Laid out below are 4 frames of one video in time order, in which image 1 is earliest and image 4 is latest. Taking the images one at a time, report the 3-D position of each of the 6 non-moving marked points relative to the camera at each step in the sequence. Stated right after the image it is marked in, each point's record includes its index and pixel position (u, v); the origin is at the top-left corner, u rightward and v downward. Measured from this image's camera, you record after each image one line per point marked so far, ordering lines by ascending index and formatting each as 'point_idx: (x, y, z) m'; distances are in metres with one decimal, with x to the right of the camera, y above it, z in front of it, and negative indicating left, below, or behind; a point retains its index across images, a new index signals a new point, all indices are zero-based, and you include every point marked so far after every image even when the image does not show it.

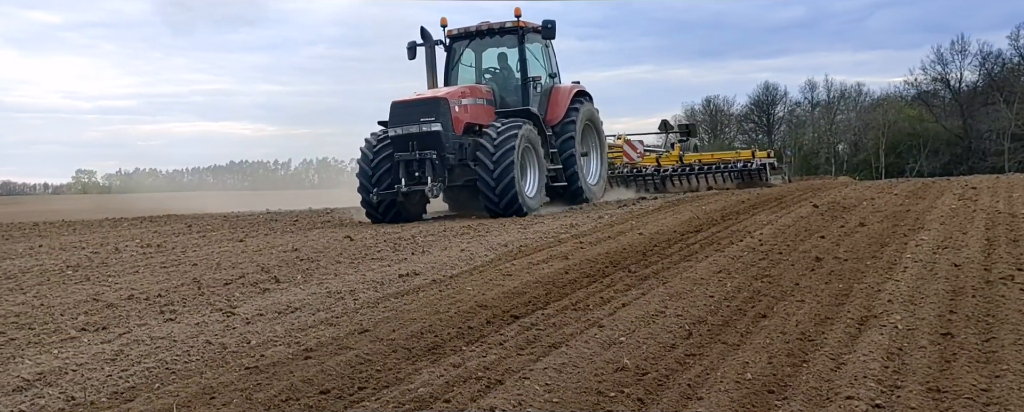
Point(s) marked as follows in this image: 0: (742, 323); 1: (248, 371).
0: (+1.2, -0.6, +4.7) m
1: (-1.2, -0.7, +4.1) m
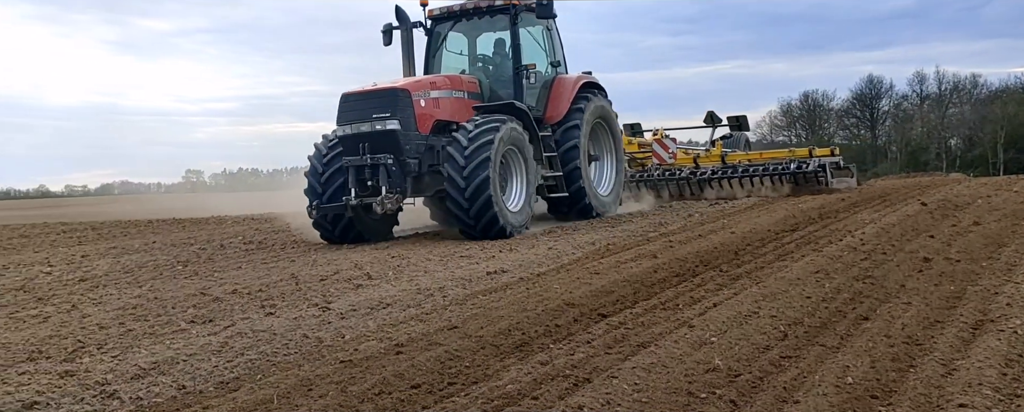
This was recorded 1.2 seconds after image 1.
0: (+1.6, -0.6, +4.5) m
1: (-0.8, -0.7, +4.2) m
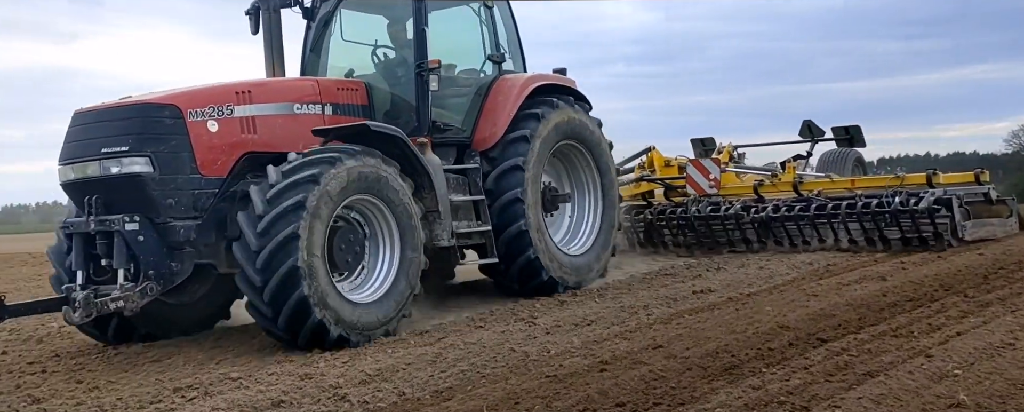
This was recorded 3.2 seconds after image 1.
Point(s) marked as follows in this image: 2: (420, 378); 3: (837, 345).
0: (+2.6, -0.6, +3.7) m
1: (+0.2, -0.8, +4.2) m
2: (-0.5, -0.8, +4.4) m
3: (+1.5, -0.6, +4.1) m
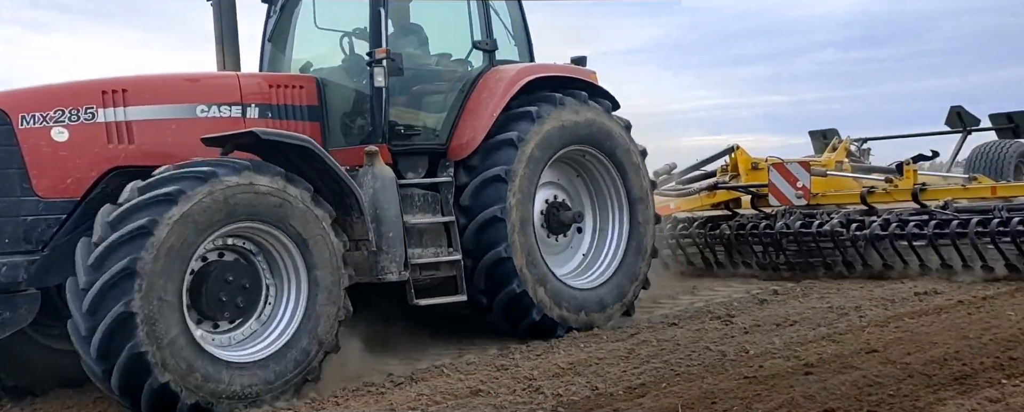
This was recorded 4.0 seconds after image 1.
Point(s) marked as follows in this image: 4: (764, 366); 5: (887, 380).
0: (+3.5, -0.7, +3.7) m
1: (+1.0, -0.7, +3.7) m
2: (+0.4, -0.7, +3.8) m
3: (+2.4, -0.6, +3.9) m
4: (+1.1, -0.7, +3.9) m
5: (+1.6, -0.7, +3.7) m
